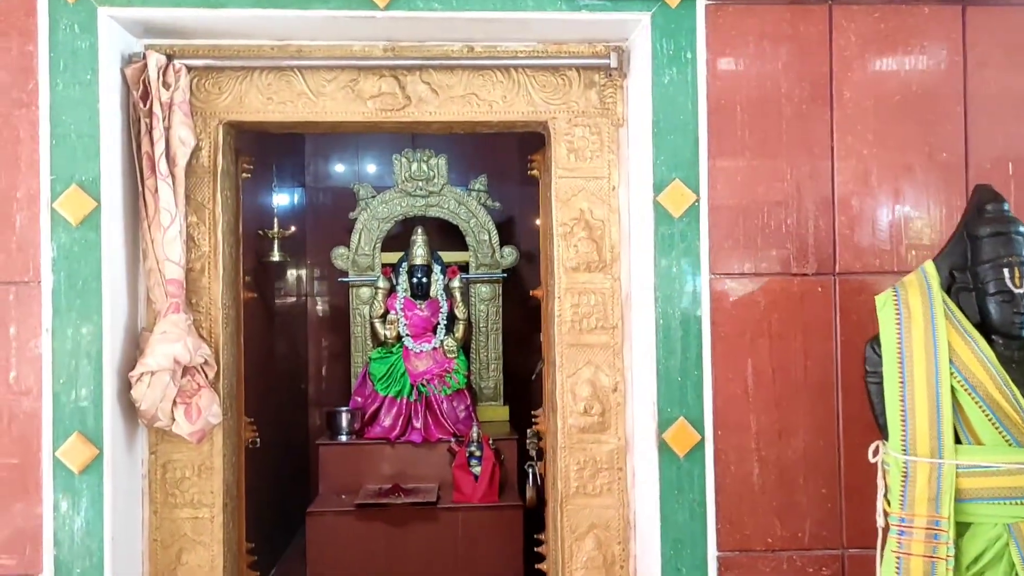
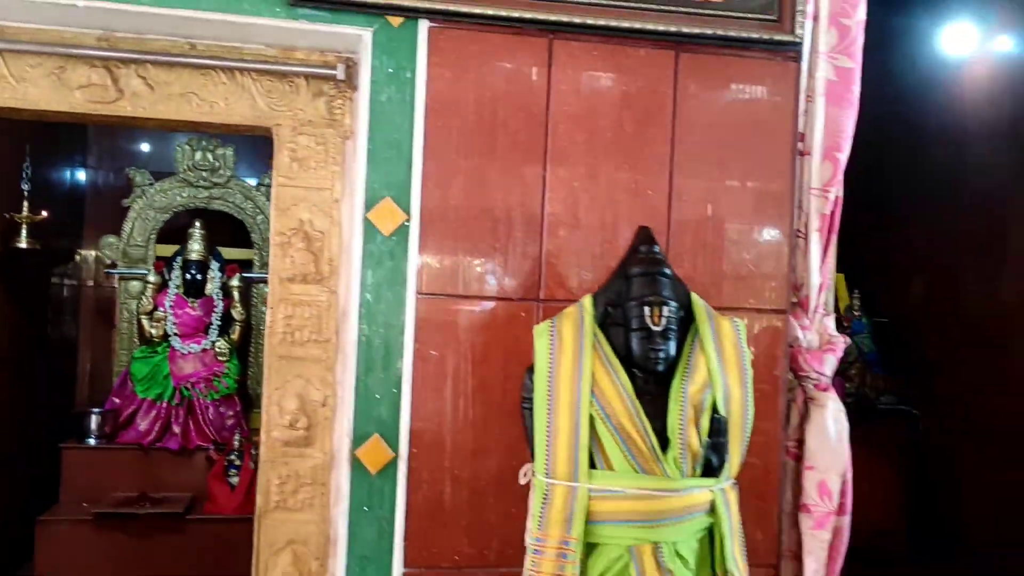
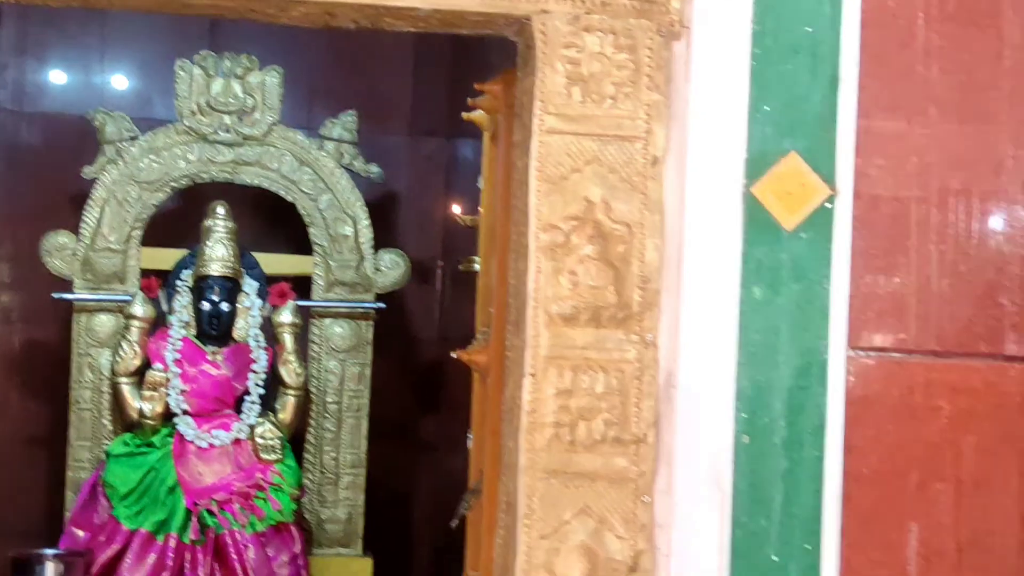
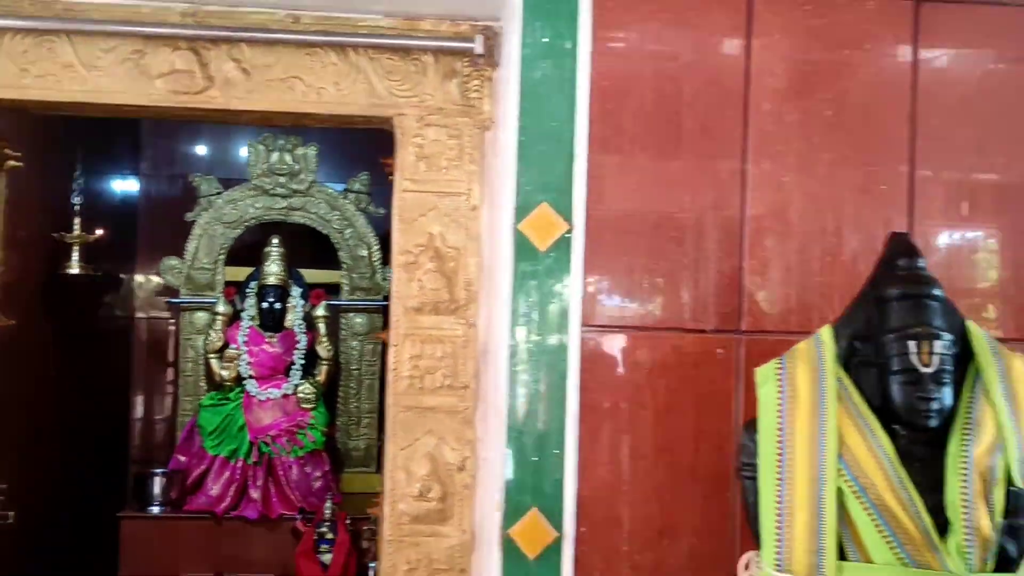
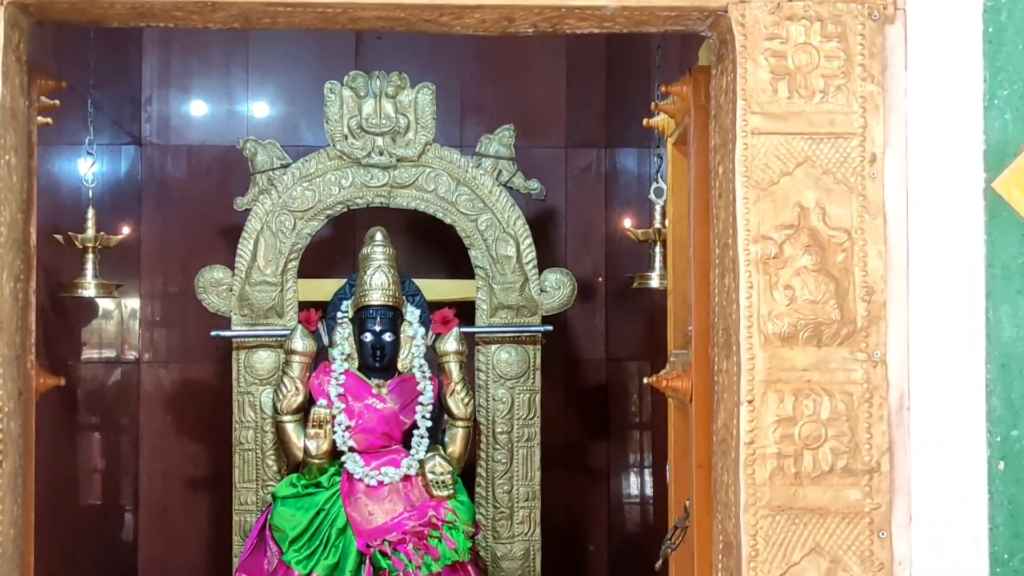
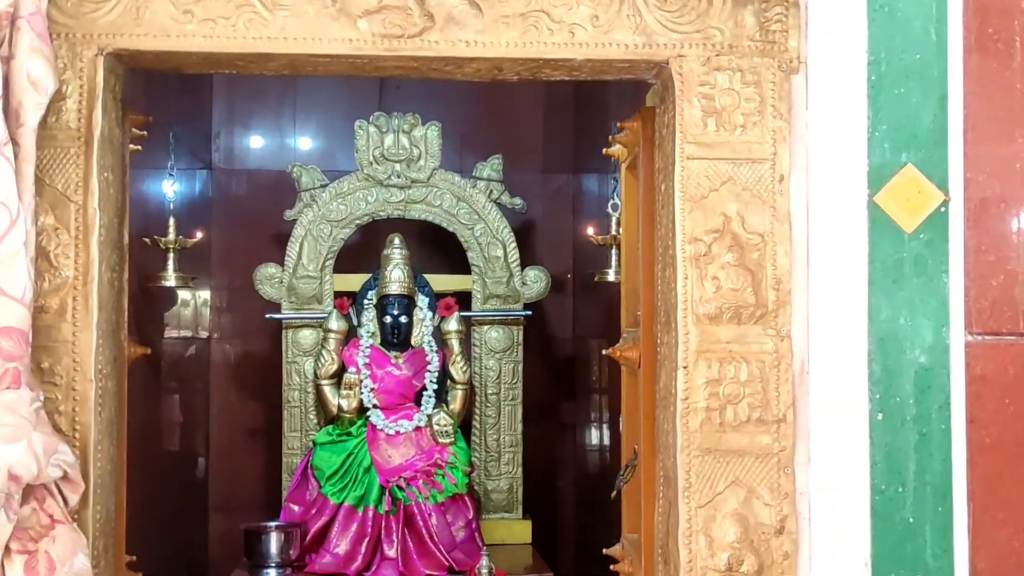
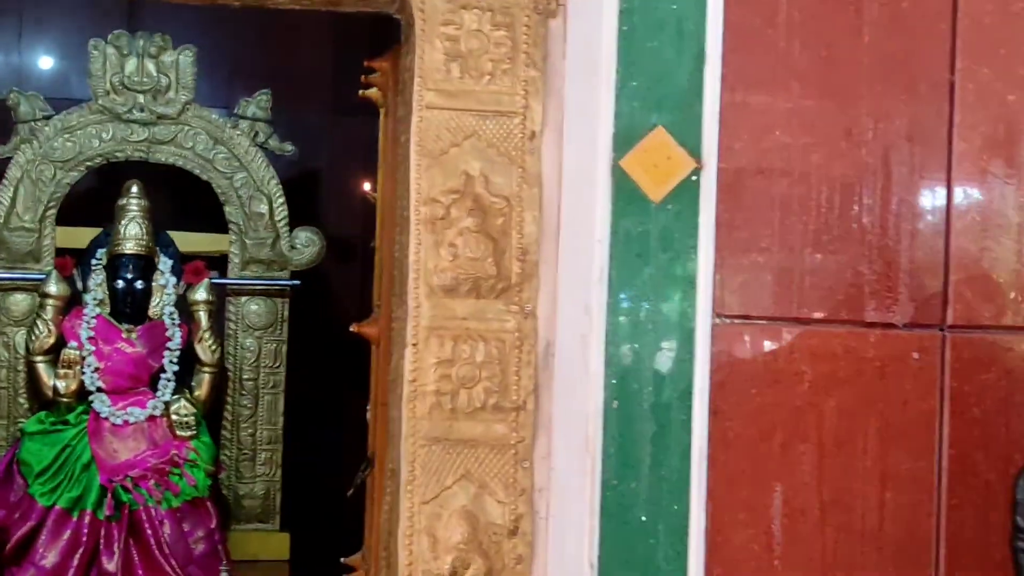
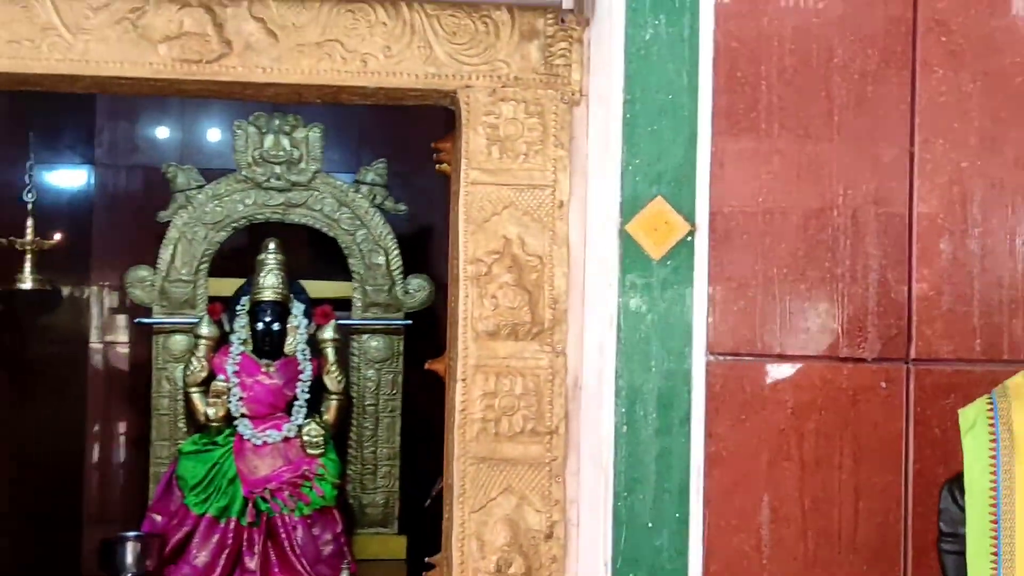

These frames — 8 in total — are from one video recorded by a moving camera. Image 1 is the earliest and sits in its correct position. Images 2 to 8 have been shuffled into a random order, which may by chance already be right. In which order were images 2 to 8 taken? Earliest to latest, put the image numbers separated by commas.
6, 5, 3, 7, 8, 4, 2
